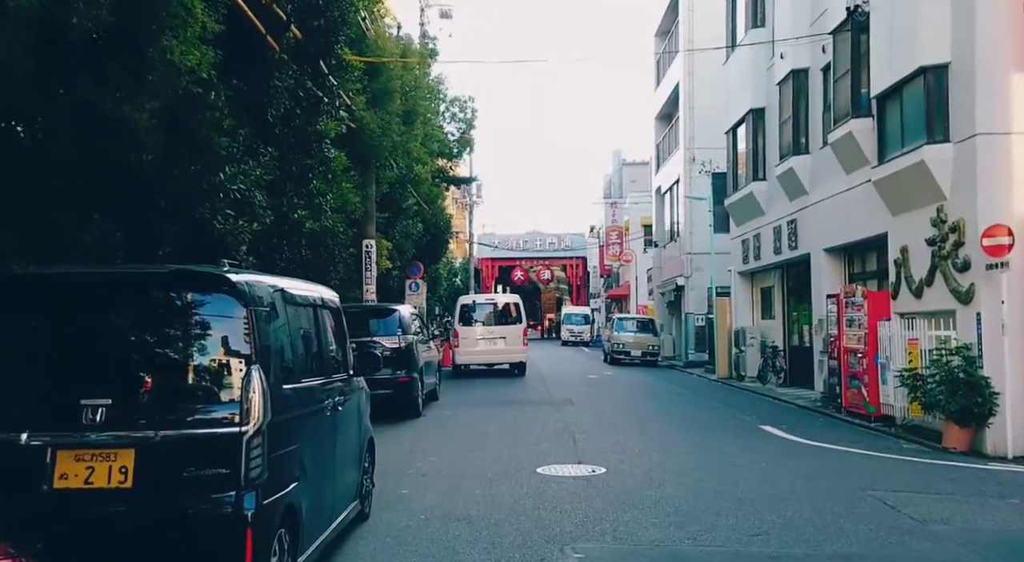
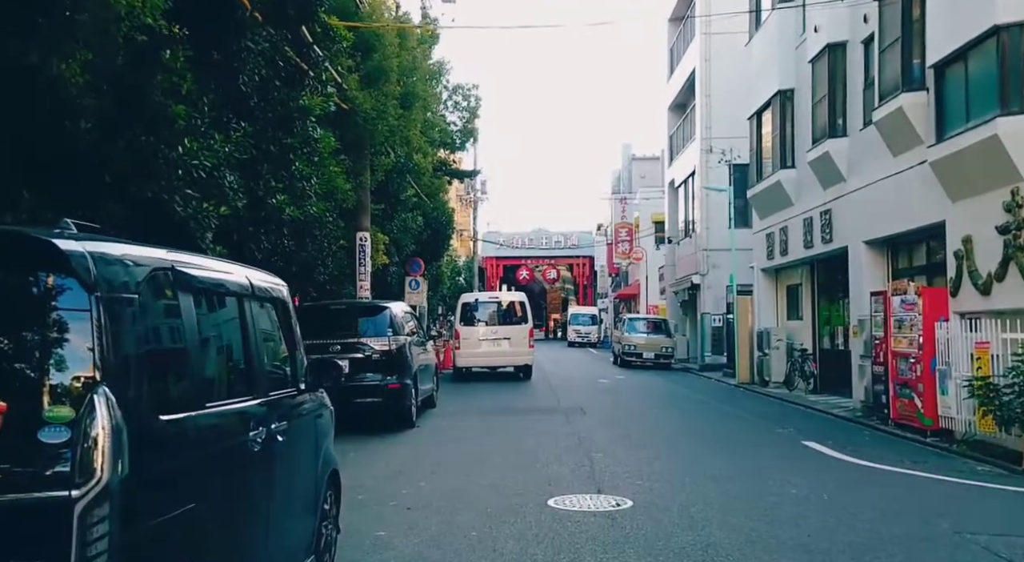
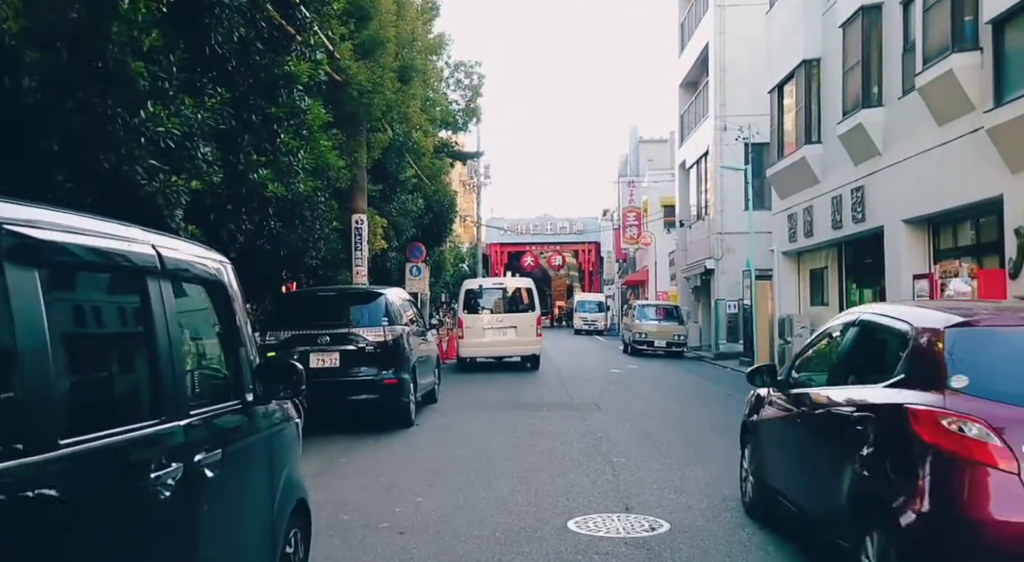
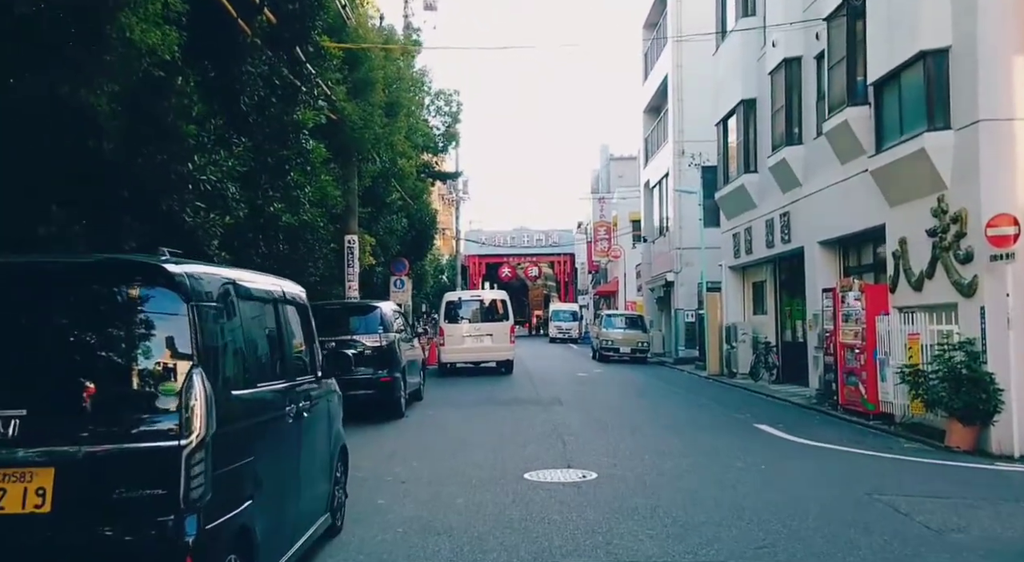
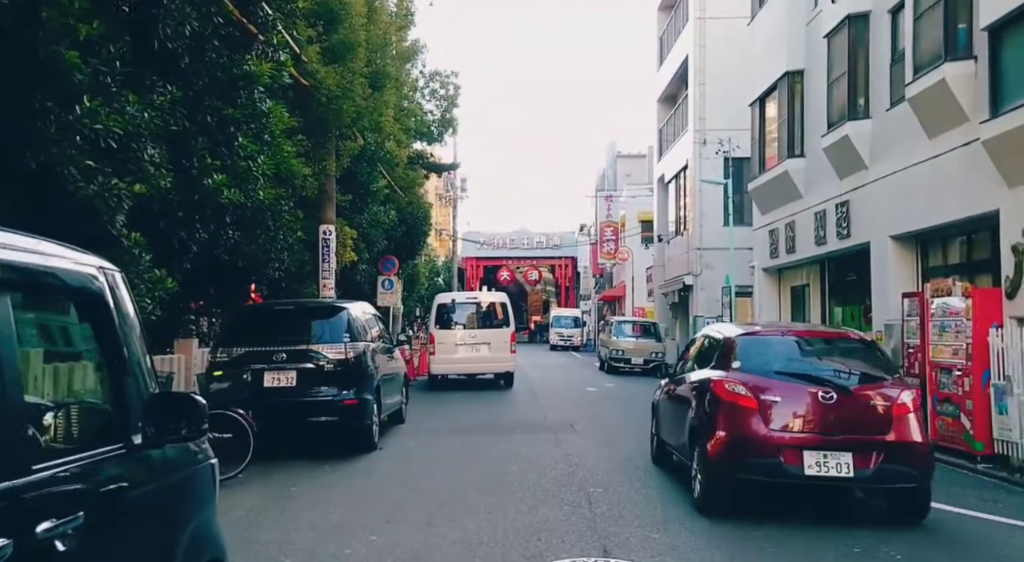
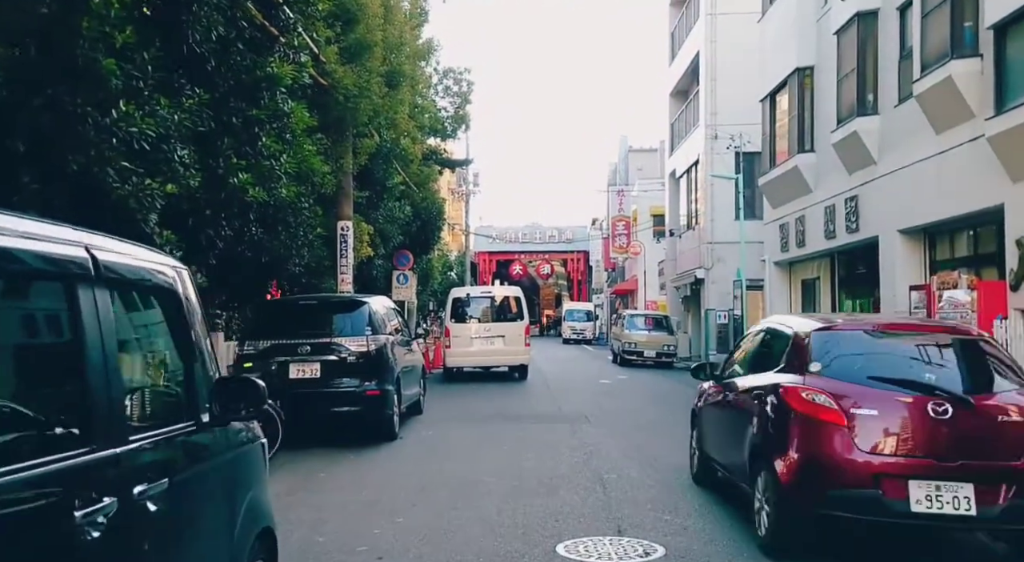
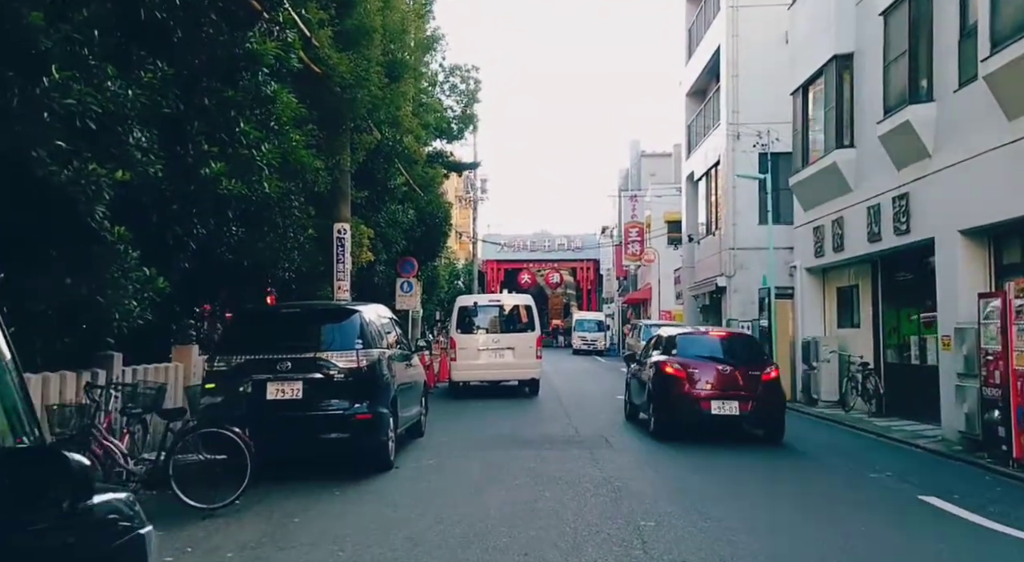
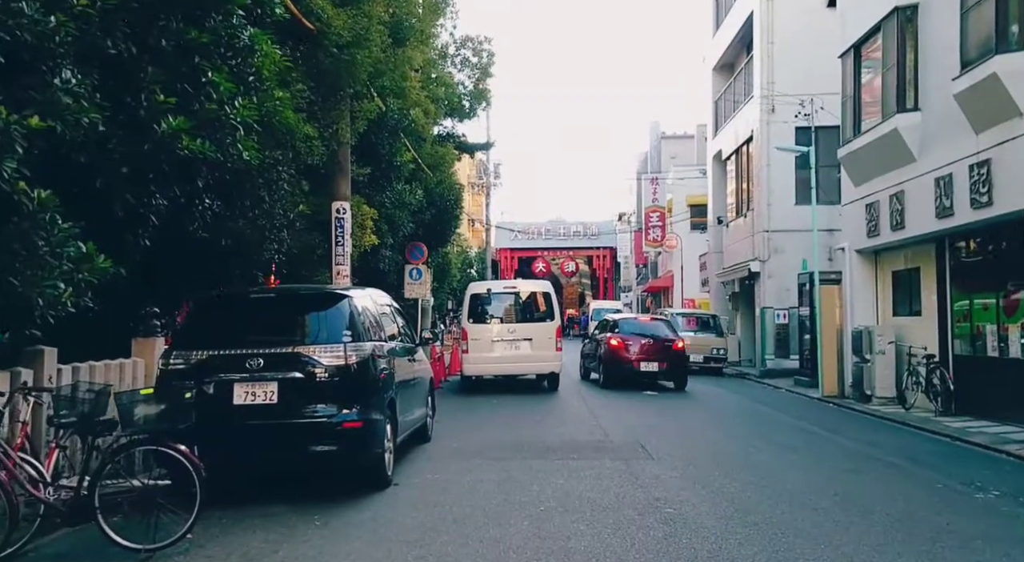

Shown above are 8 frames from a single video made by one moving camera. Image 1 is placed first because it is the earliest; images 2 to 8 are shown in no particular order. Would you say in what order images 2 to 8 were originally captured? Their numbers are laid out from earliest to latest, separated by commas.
4, 2, 3, 6, 5, 7, 8
